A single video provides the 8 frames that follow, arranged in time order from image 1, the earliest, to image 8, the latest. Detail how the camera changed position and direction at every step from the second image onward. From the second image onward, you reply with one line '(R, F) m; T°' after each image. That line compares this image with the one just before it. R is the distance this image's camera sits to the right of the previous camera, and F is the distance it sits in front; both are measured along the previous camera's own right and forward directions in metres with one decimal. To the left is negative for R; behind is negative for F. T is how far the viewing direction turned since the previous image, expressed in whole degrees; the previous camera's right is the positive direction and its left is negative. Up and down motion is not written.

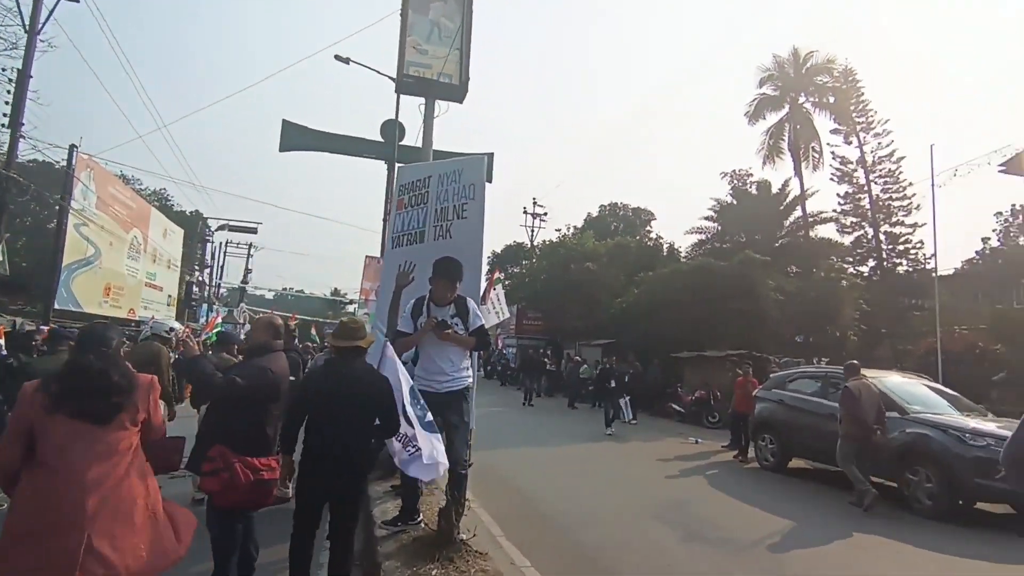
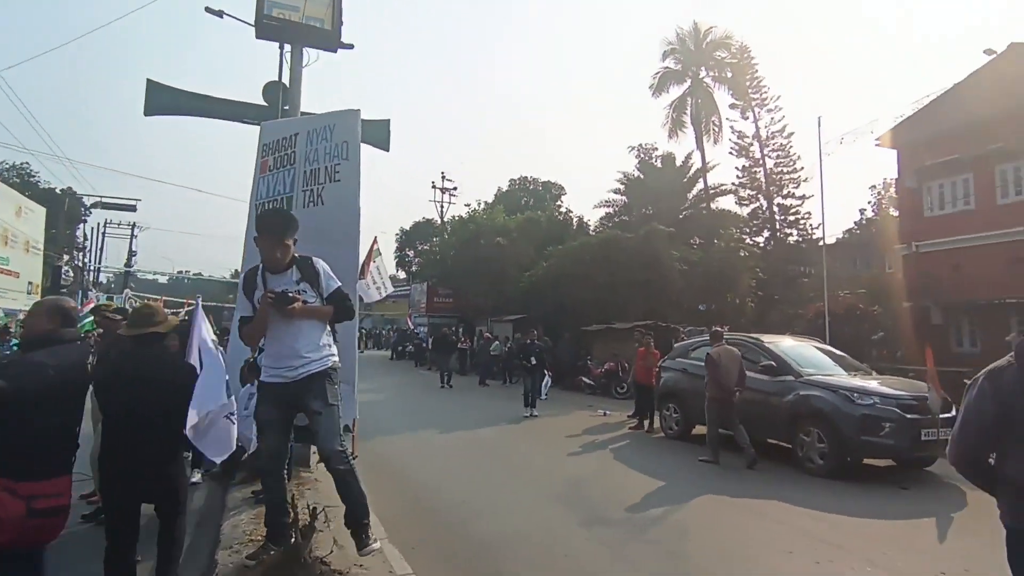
(+0.3, +0.6) m; +8°
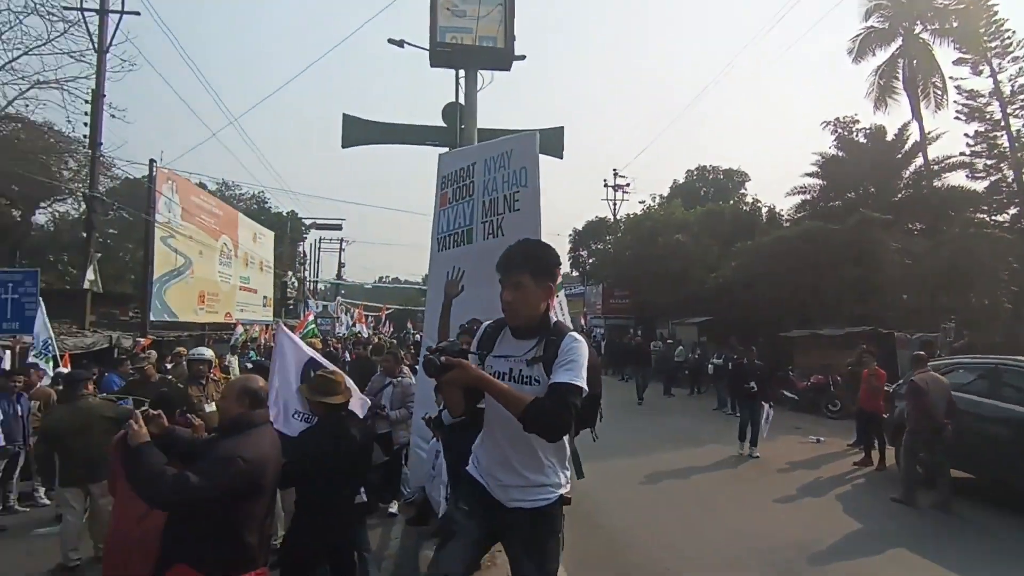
(-0.2, +0.6) m; -17°
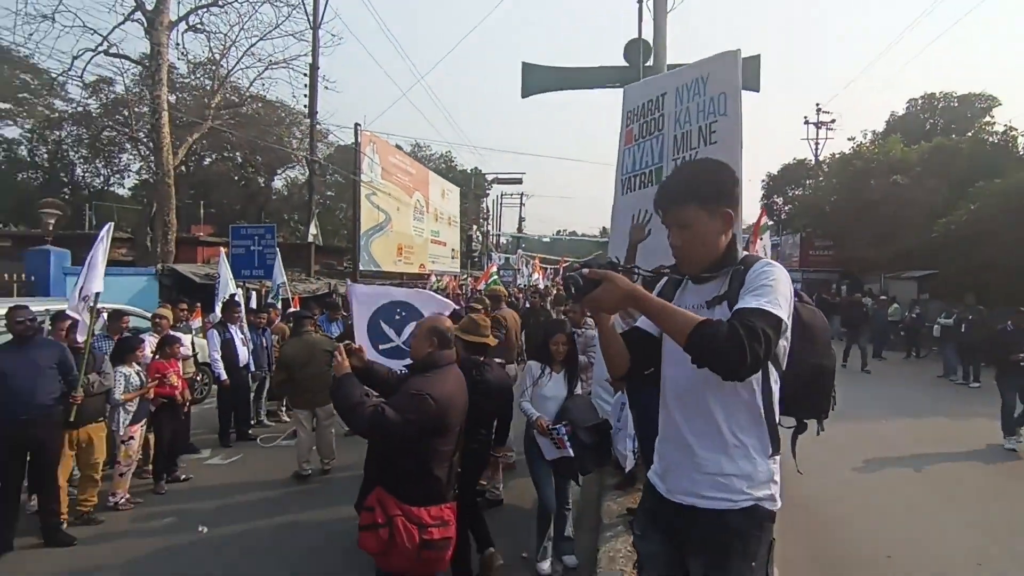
(-0.1, +0.2) m; -17°
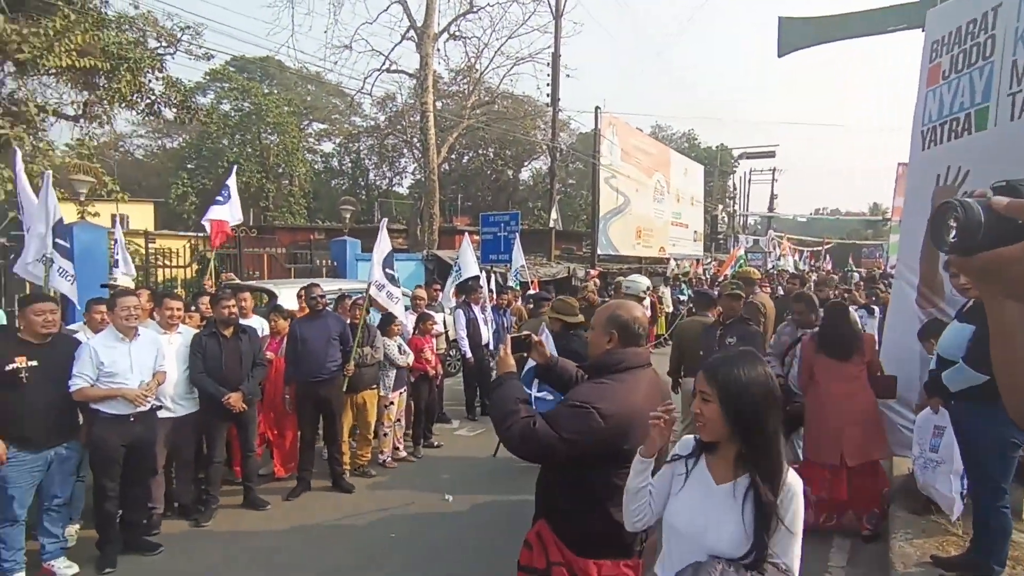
(-0.1, +0.4) m; -23°
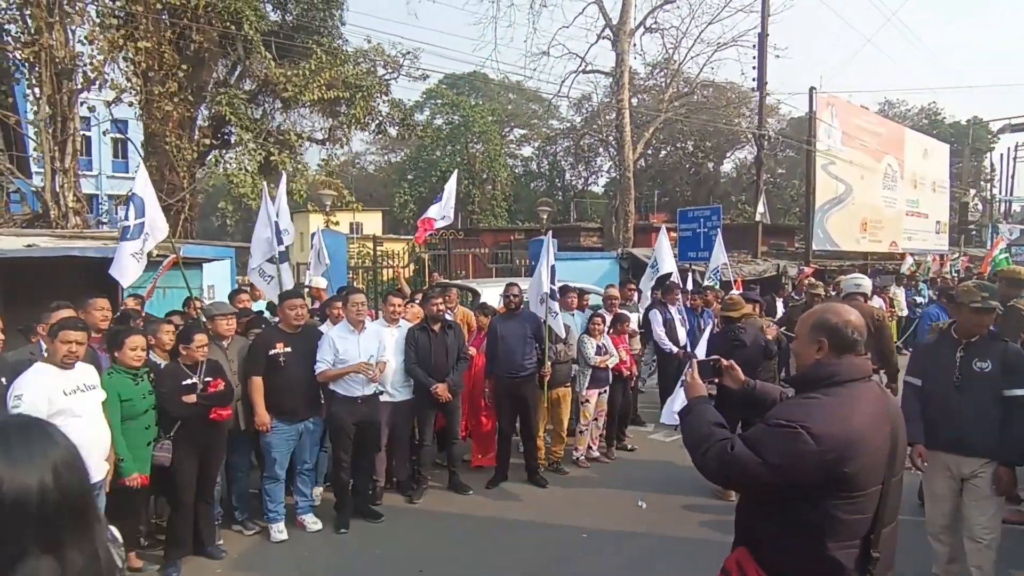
(0.0, +0.1) m; -19°
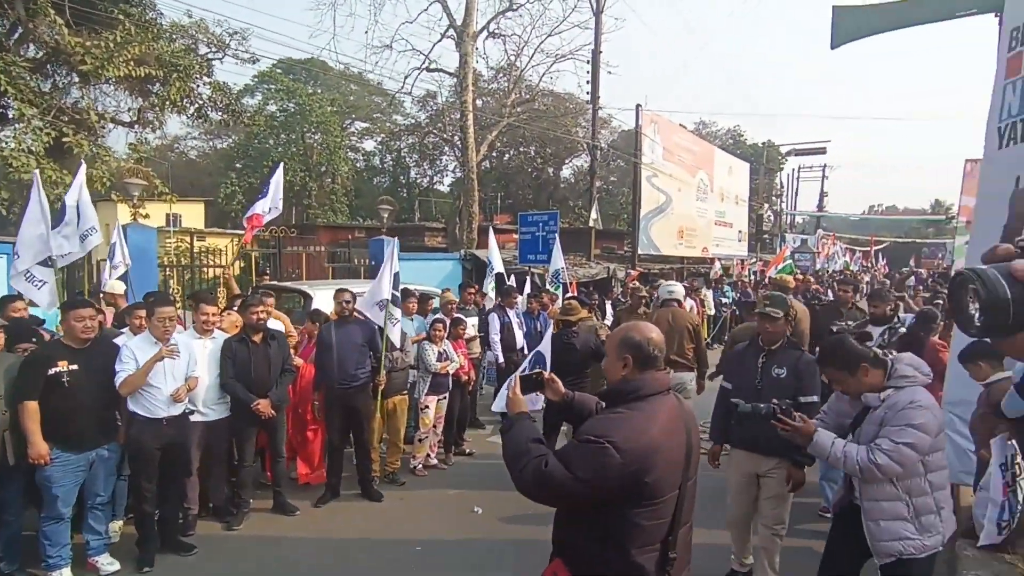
(+0.1, +0.1) m; +15°
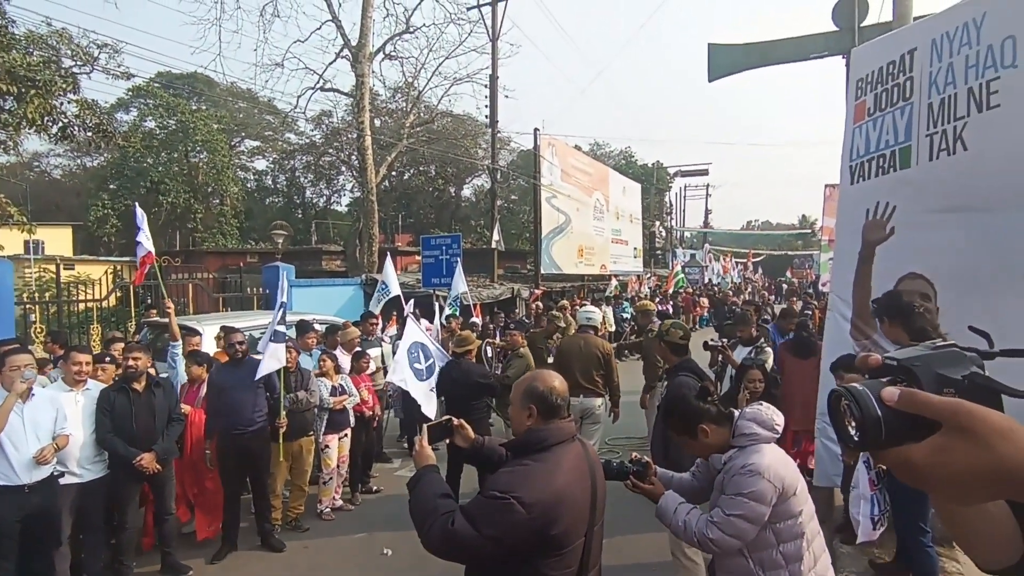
(0.0, 0.0) m; +9°
